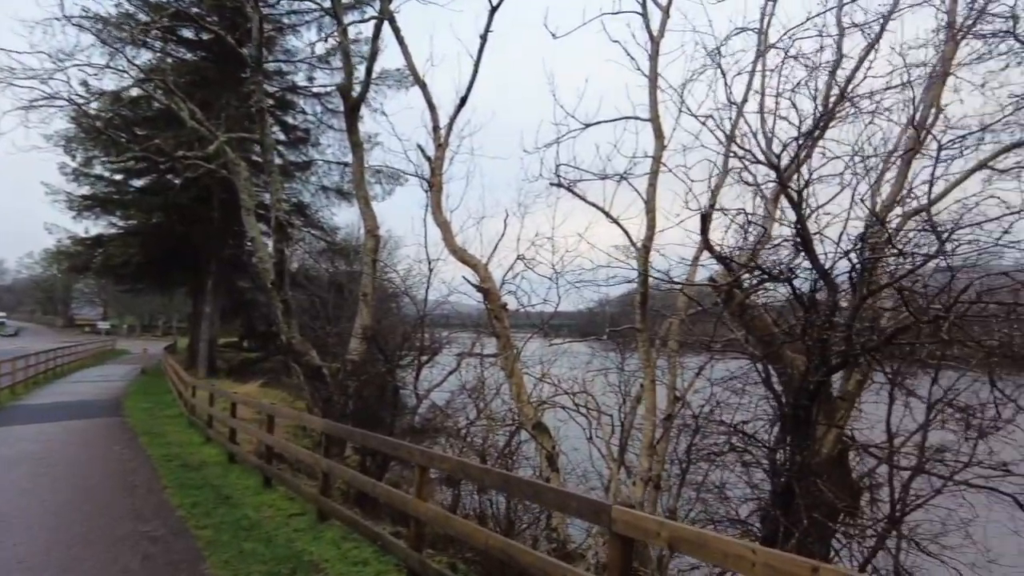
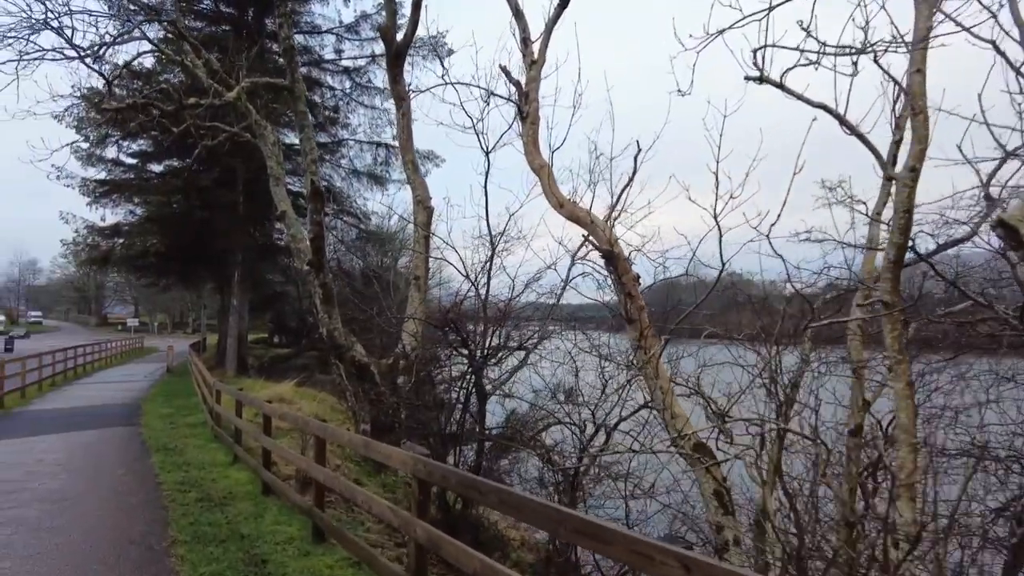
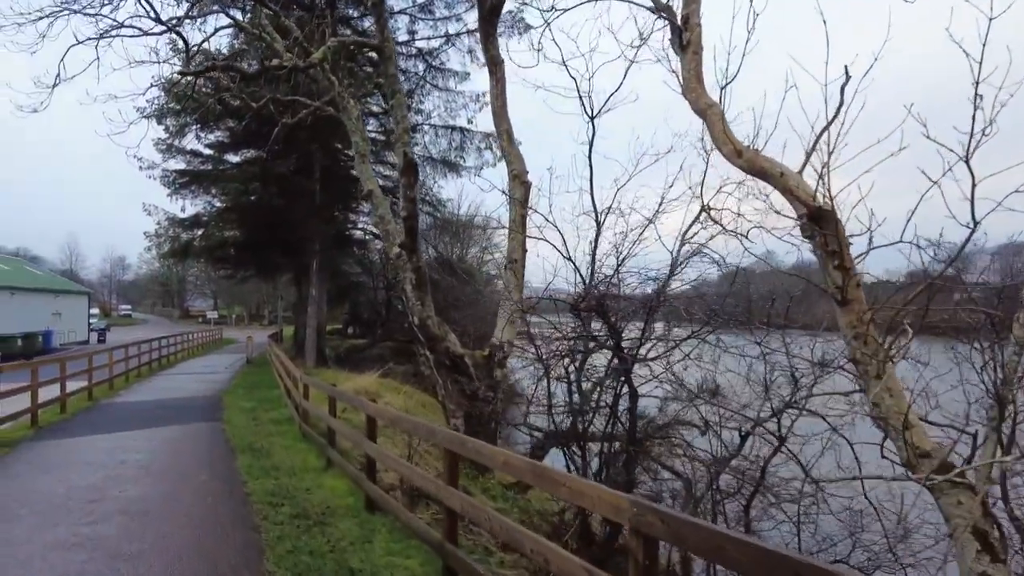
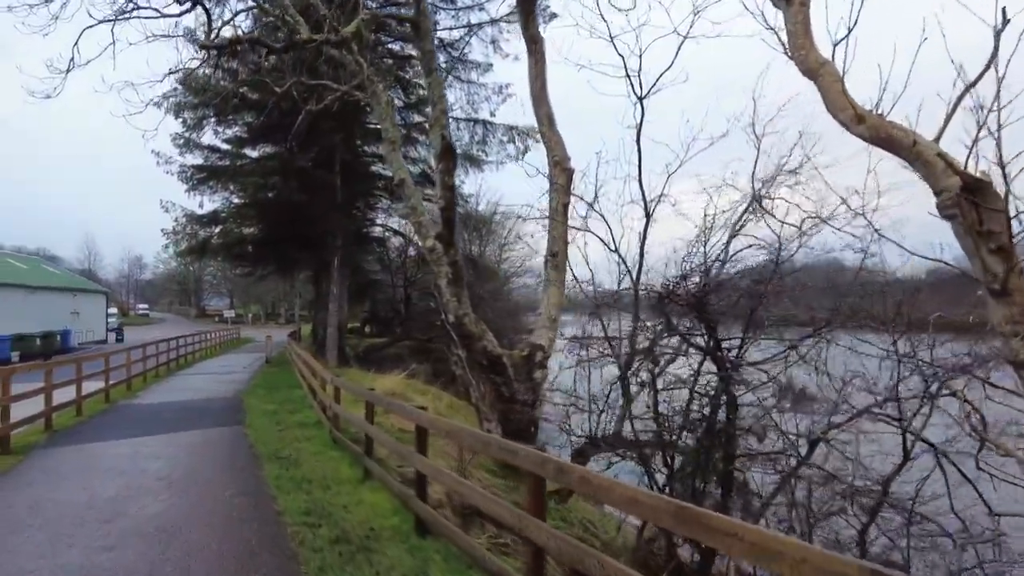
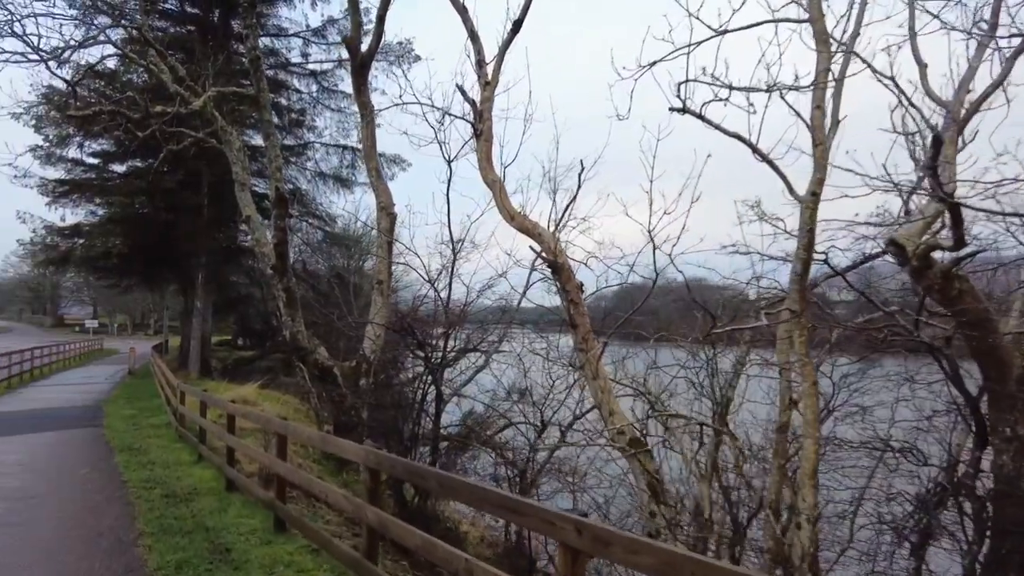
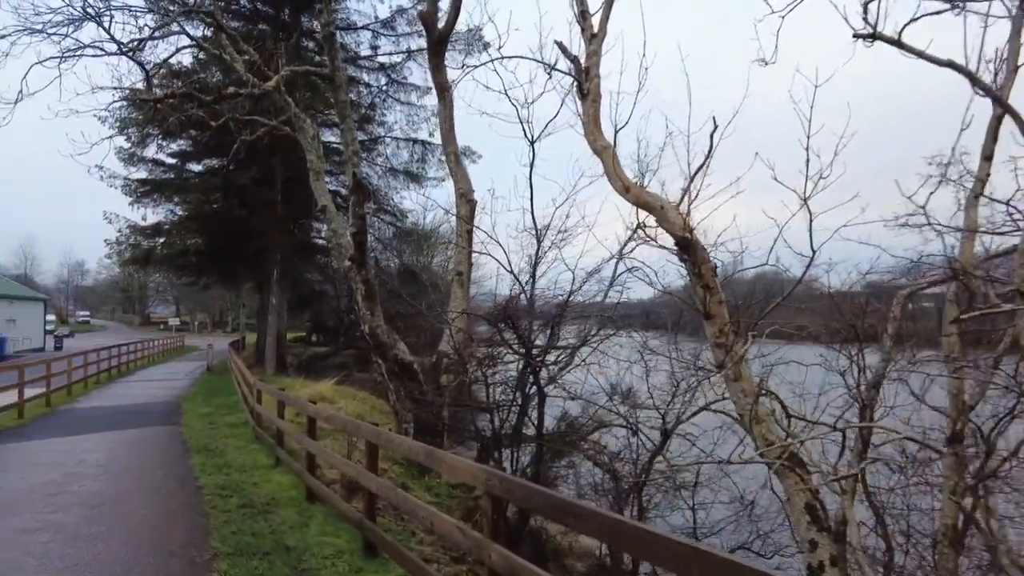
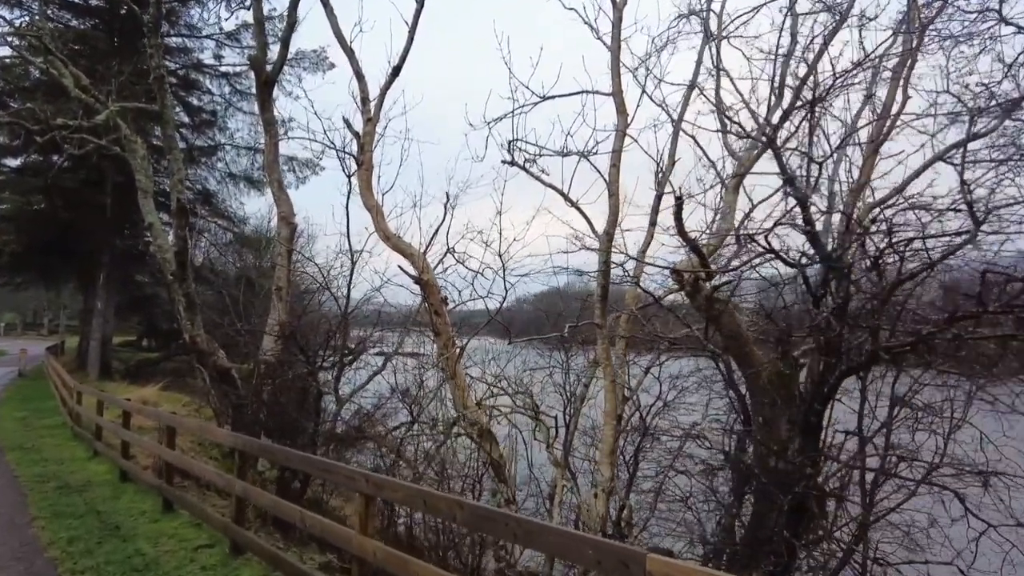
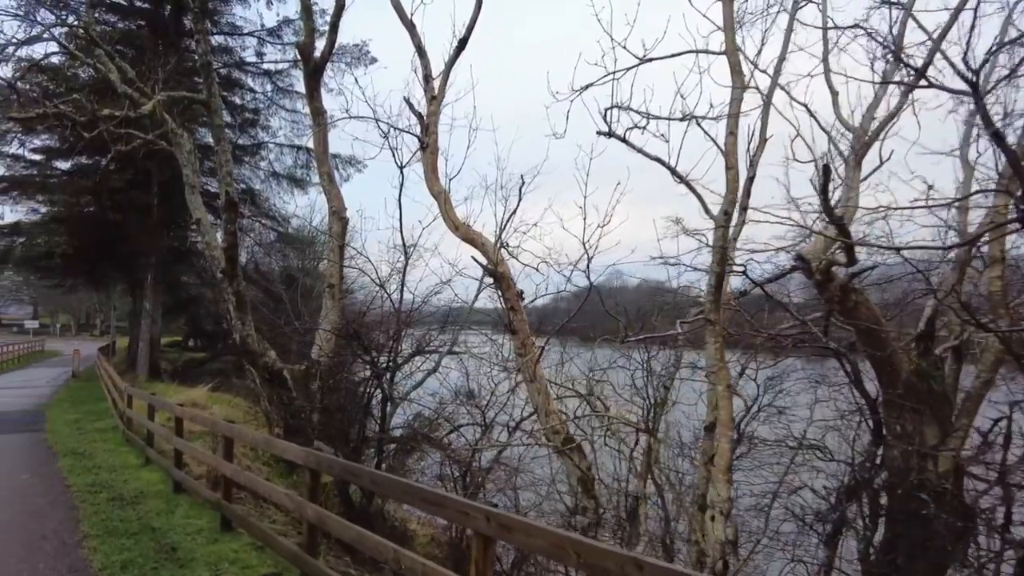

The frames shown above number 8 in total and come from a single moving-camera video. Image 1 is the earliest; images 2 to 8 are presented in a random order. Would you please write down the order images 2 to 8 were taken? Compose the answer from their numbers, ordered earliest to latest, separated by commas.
7, 8, 5, 2, 6, 3, 4
